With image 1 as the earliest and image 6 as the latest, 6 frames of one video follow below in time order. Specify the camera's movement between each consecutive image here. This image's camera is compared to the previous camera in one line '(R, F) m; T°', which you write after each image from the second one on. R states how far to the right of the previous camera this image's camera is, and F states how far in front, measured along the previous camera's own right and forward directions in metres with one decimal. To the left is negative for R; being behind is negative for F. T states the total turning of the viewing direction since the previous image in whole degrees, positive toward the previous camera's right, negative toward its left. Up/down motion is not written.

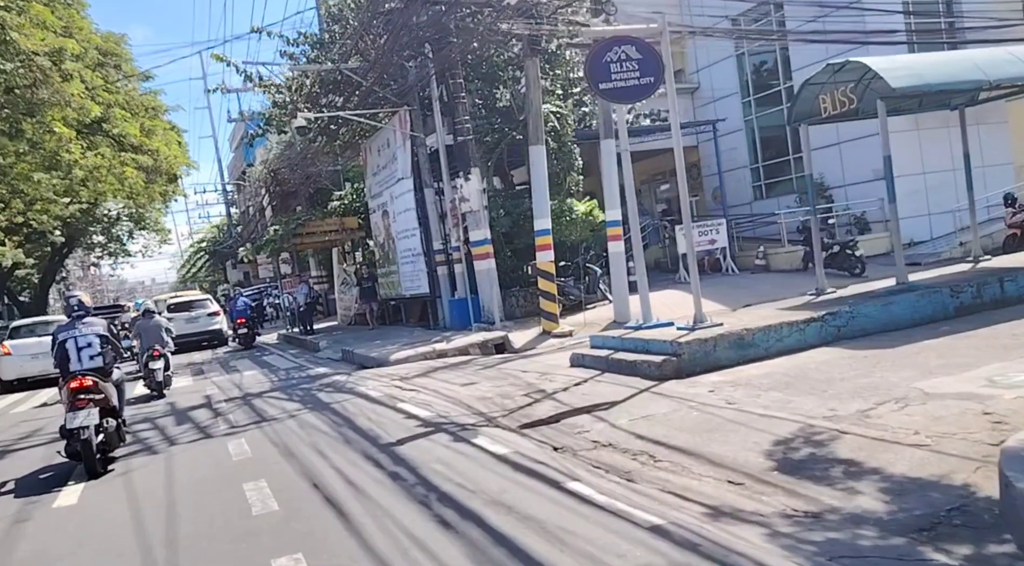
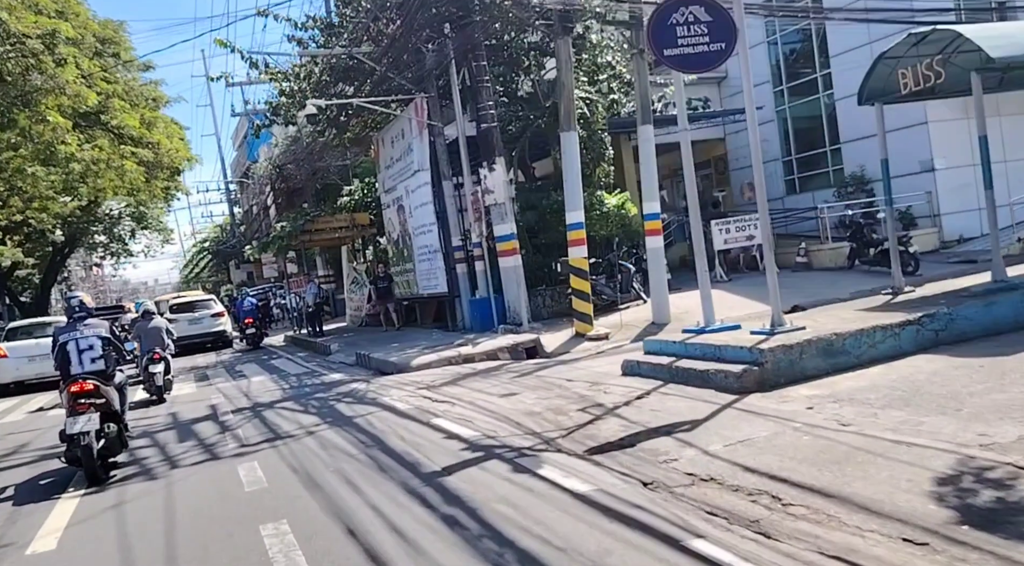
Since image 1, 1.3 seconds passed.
(-0.5, +1.4) m; 0°
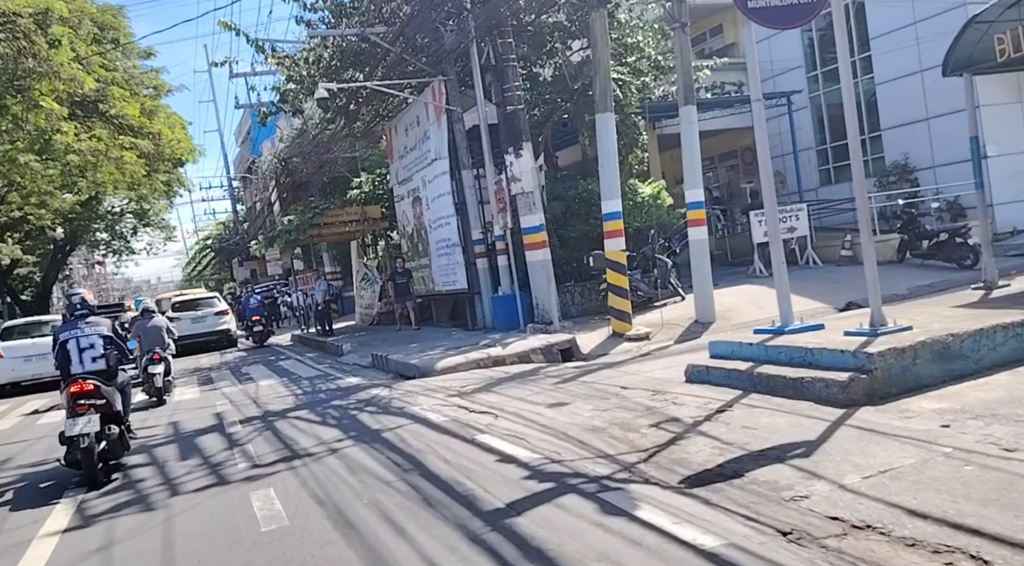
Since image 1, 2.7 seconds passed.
(-0.4, +1.3) m; 0°
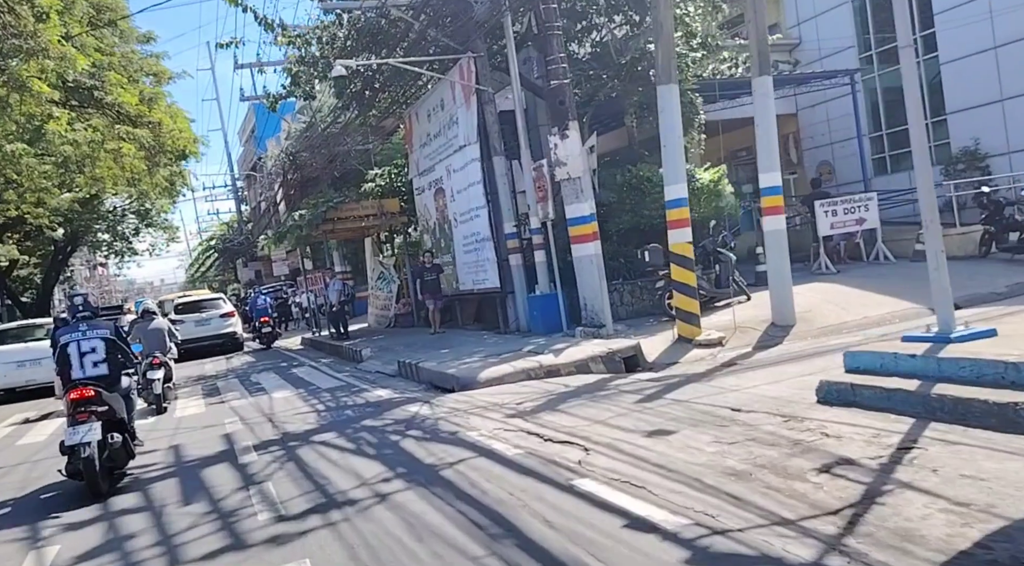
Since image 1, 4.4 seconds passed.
(-0.6, +1.9) m; 0°
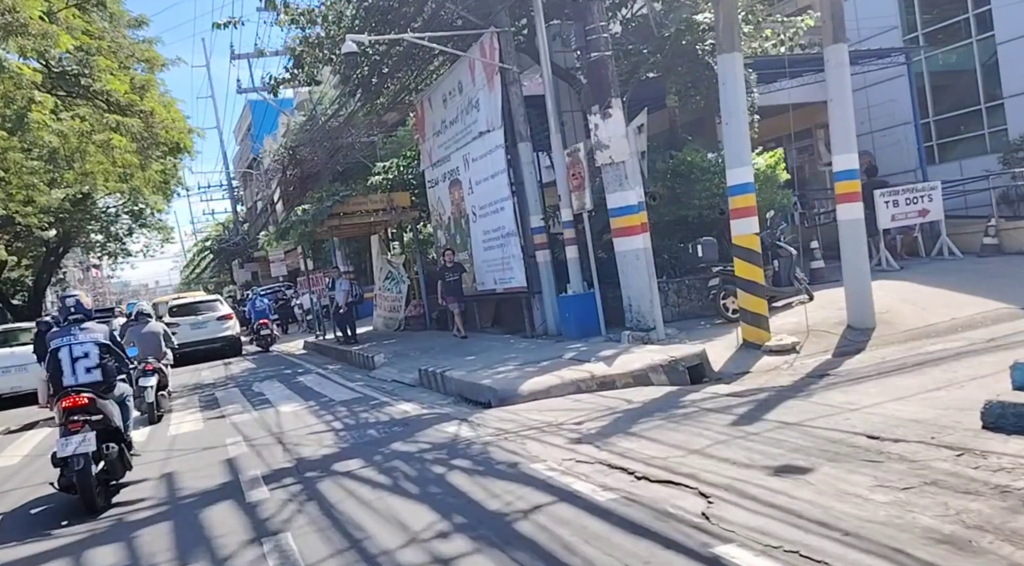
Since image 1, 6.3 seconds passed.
(-0.5, +1.6) m; 0°
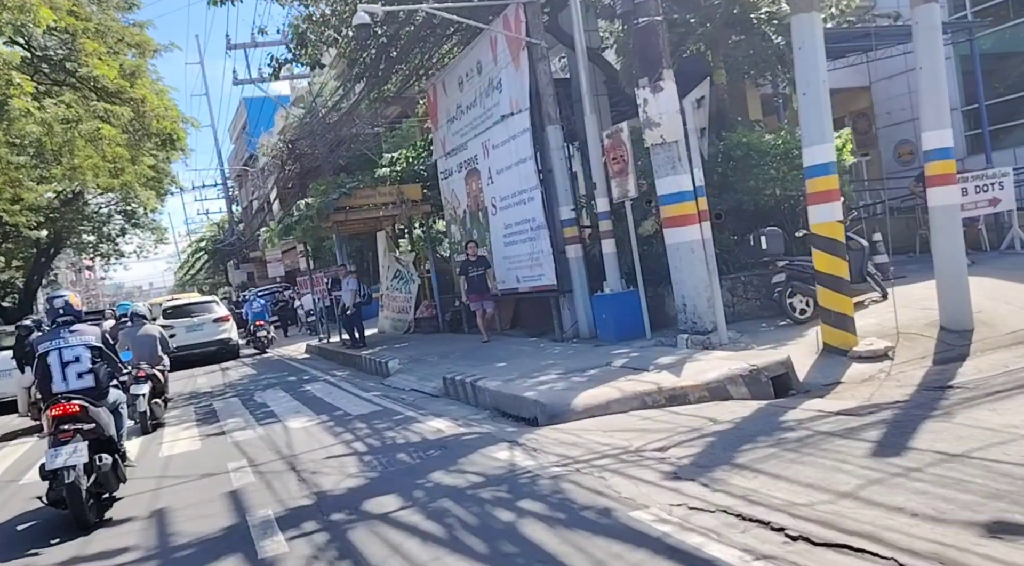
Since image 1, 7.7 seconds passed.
(-0.5, +1.5) m; 0°
